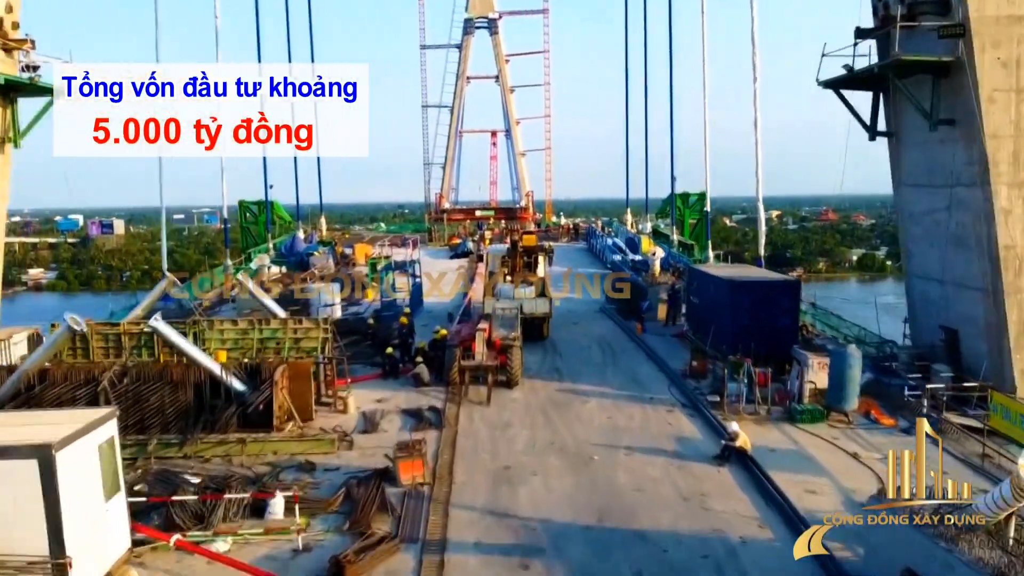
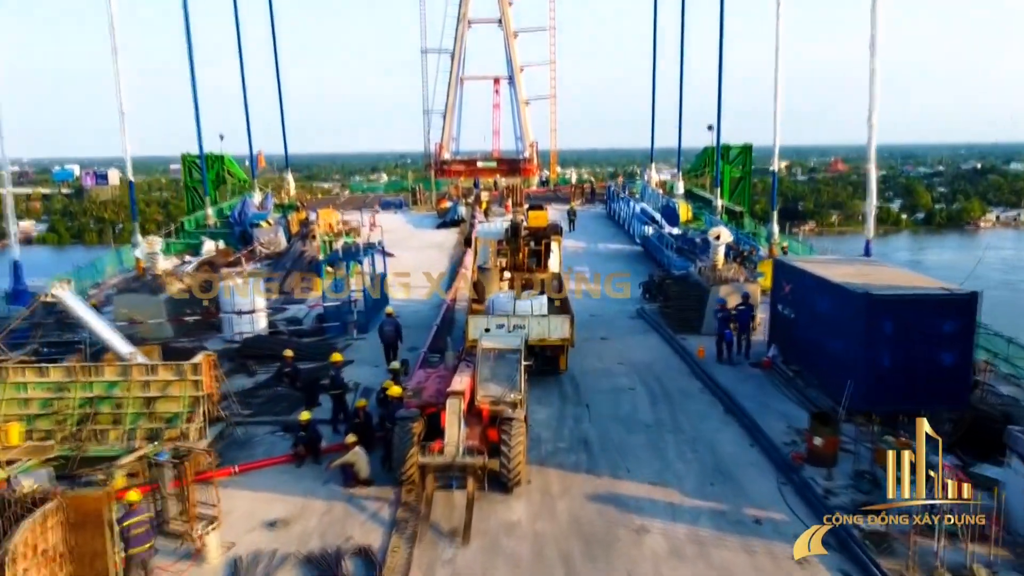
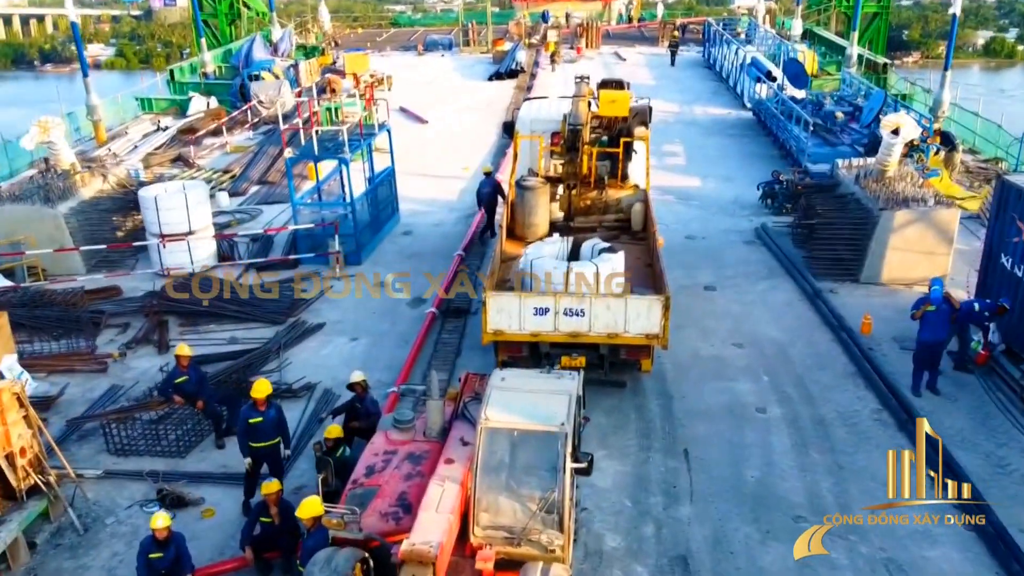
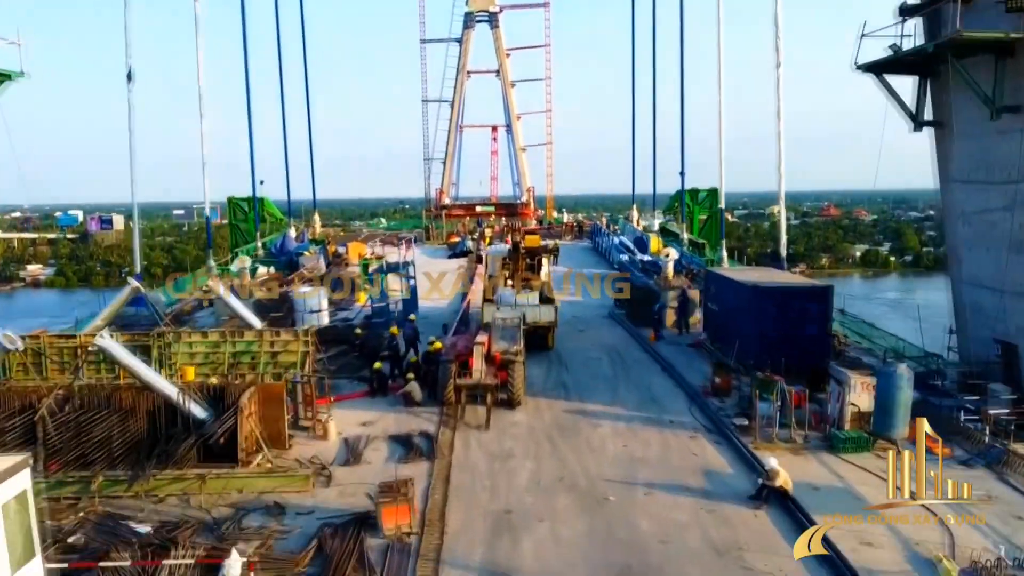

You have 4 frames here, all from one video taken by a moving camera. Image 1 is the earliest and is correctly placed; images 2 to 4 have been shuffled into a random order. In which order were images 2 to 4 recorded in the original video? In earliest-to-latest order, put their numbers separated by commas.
4, 2, 3
